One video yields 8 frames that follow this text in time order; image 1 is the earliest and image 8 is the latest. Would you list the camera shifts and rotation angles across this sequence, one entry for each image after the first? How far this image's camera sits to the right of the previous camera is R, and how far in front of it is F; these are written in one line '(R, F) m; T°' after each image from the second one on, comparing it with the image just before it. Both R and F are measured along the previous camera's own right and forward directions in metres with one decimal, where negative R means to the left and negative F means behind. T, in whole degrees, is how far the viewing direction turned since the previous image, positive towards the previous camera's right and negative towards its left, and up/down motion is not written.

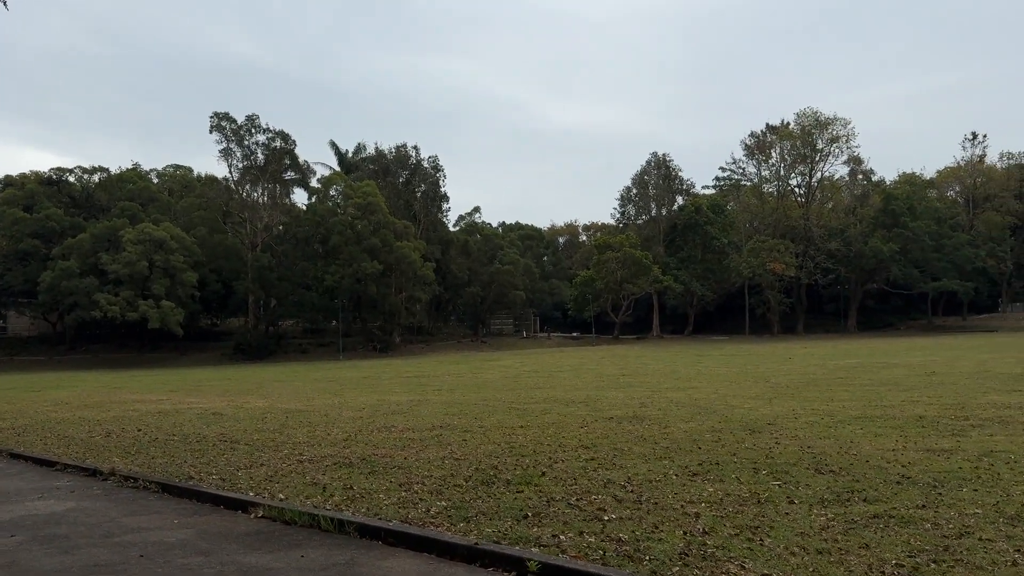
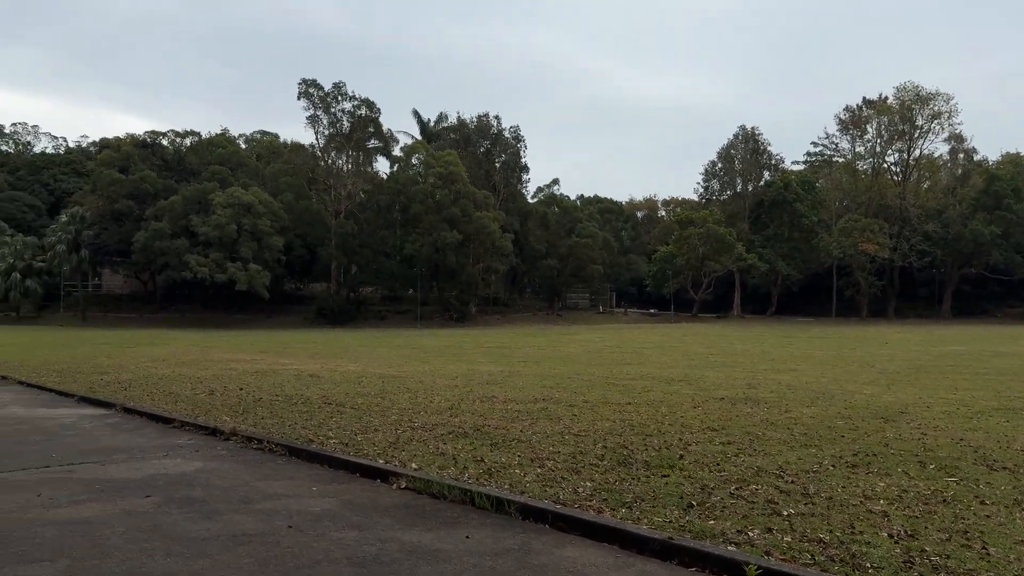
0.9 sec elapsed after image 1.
(-0.5, +0.4) m; -5°
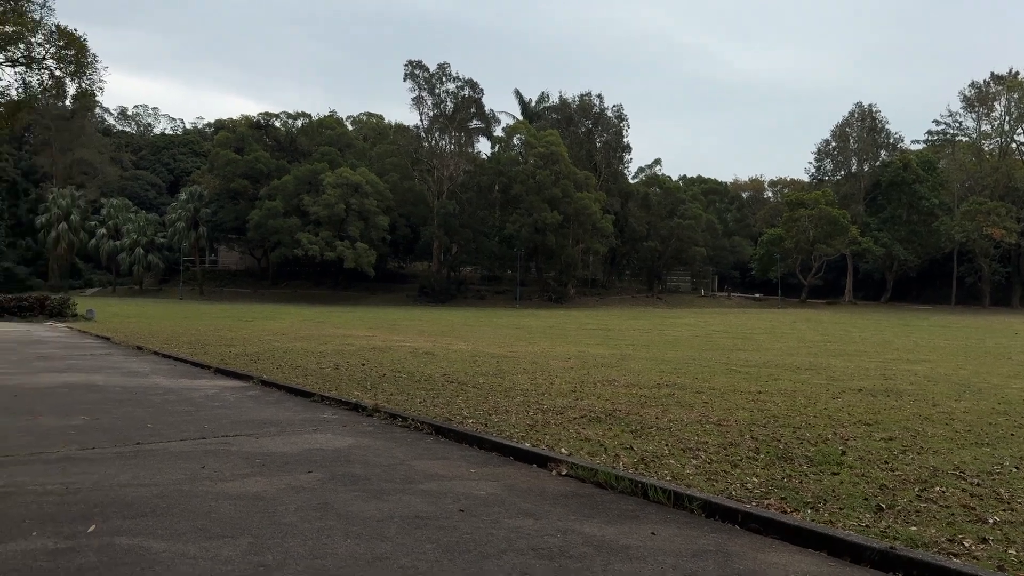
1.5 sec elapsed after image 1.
(-0.4, +0.2) m; -6°
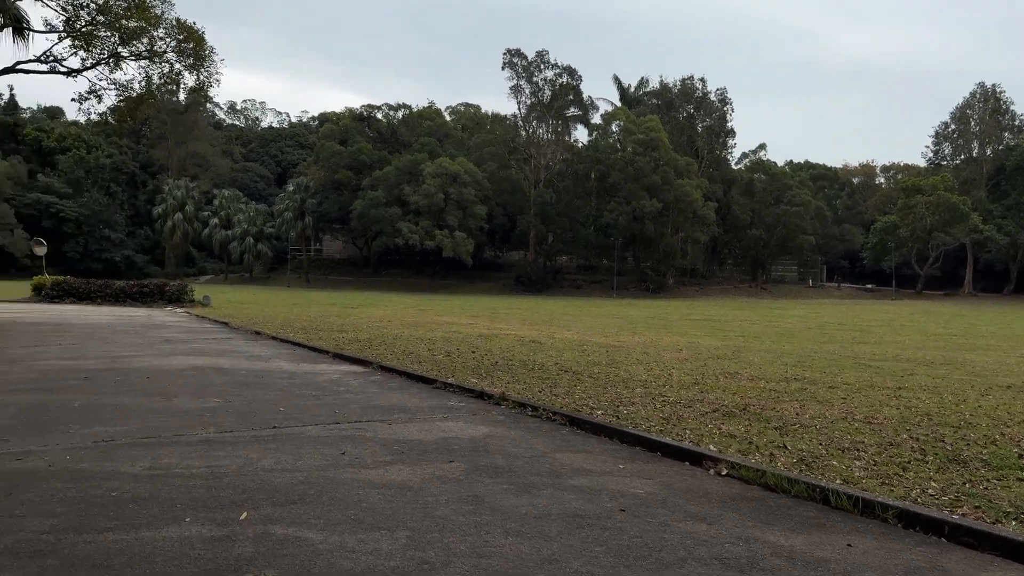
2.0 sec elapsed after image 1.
(-0.3, +0.2) m; -6°
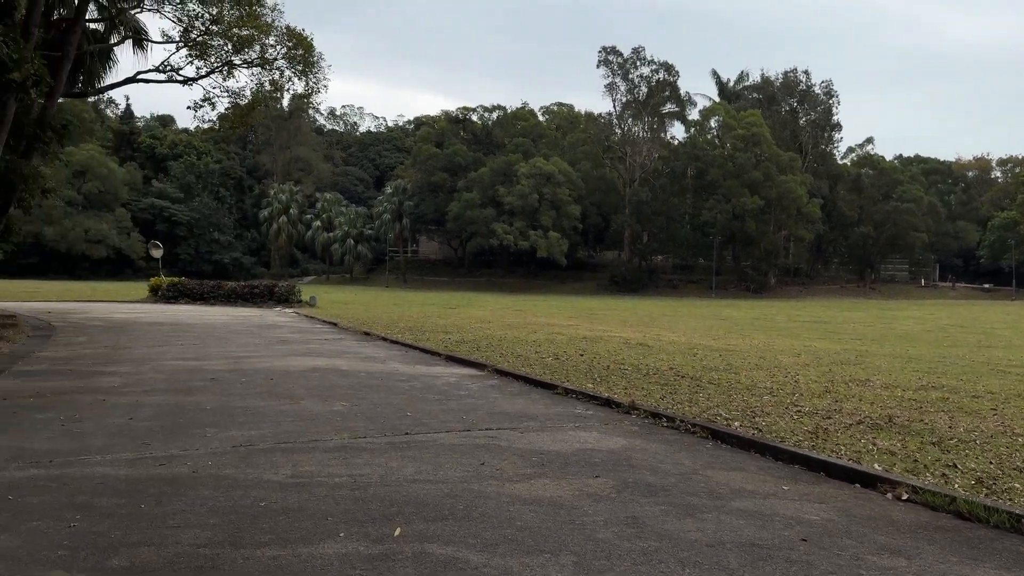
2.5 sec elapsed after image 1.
(-0.3, +0.2) m; -6°
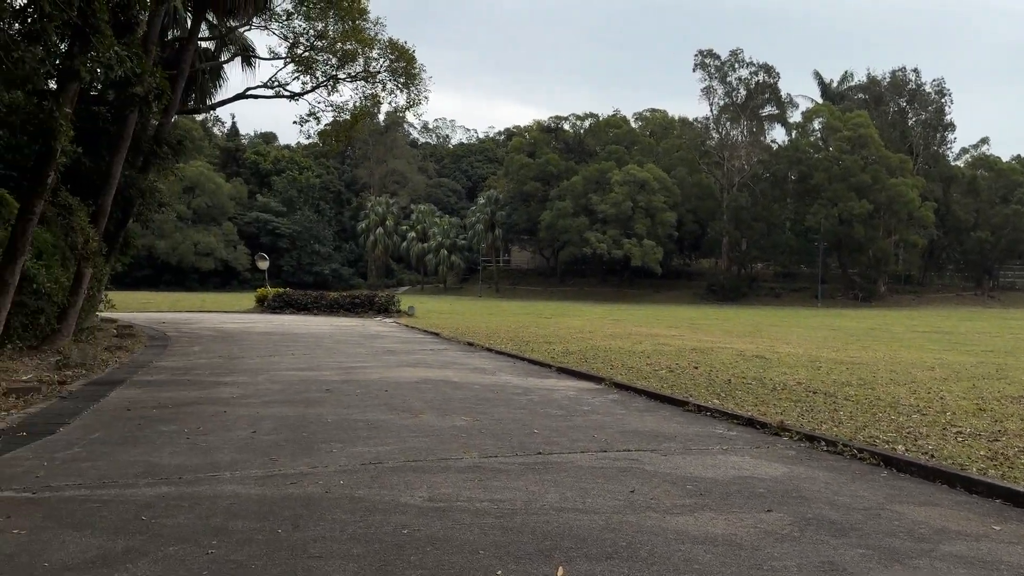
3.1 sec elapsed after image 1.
(-0.3, +0.3) m; -6°
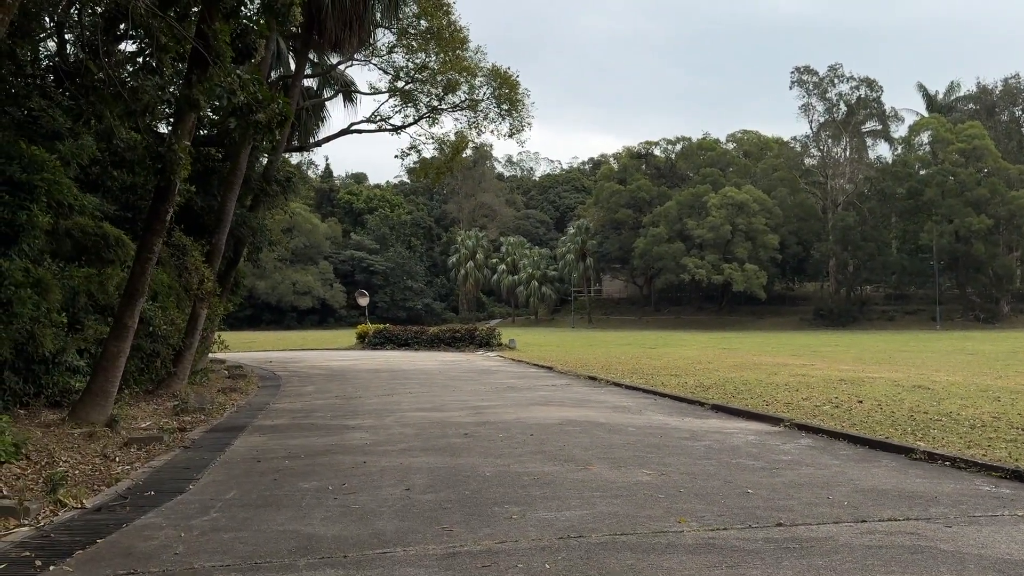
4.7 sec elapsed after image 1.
(-0.6, +0.9) m; -6°
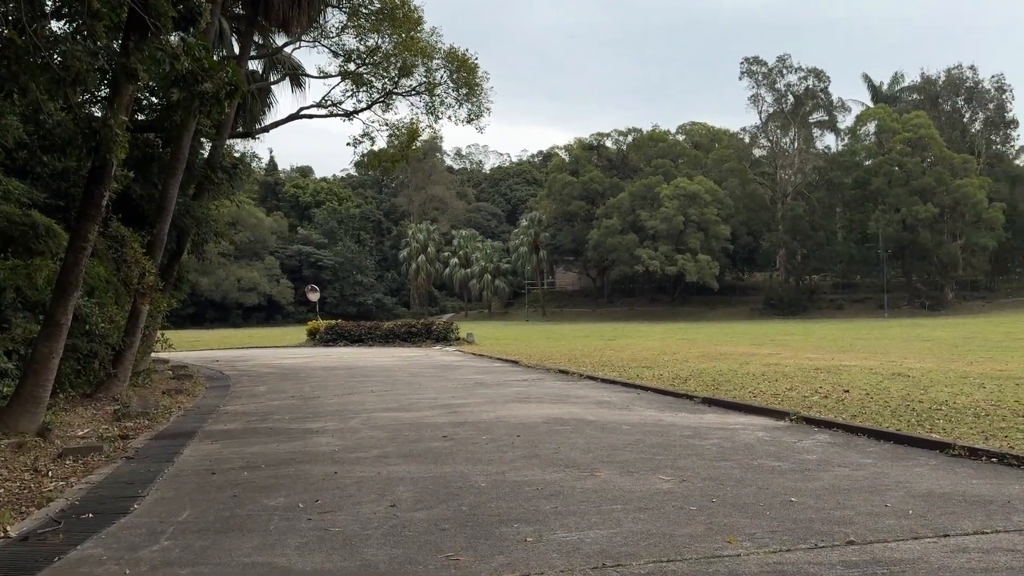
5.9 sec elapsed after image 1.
(-0.3, +0.7) m; +3°
